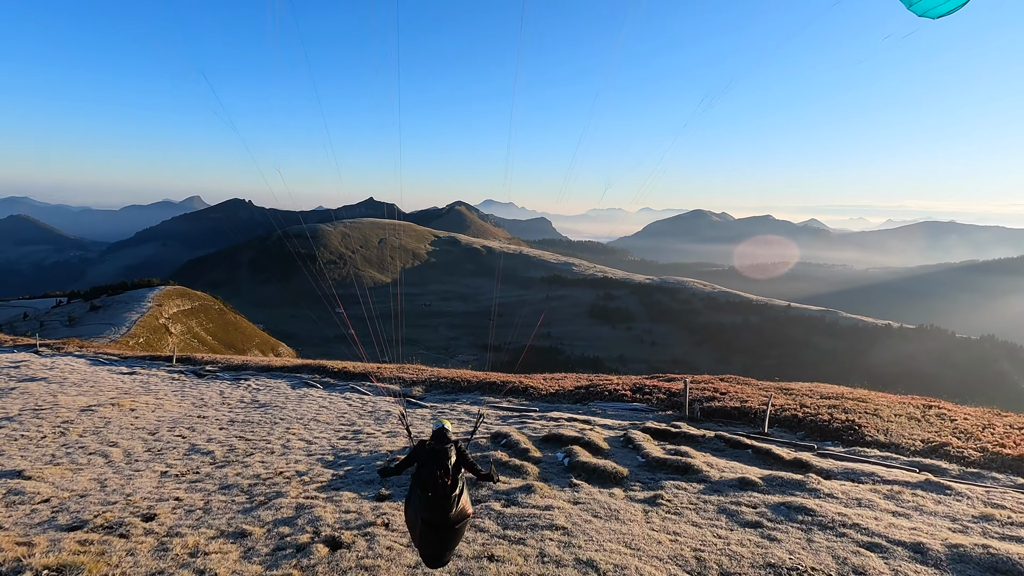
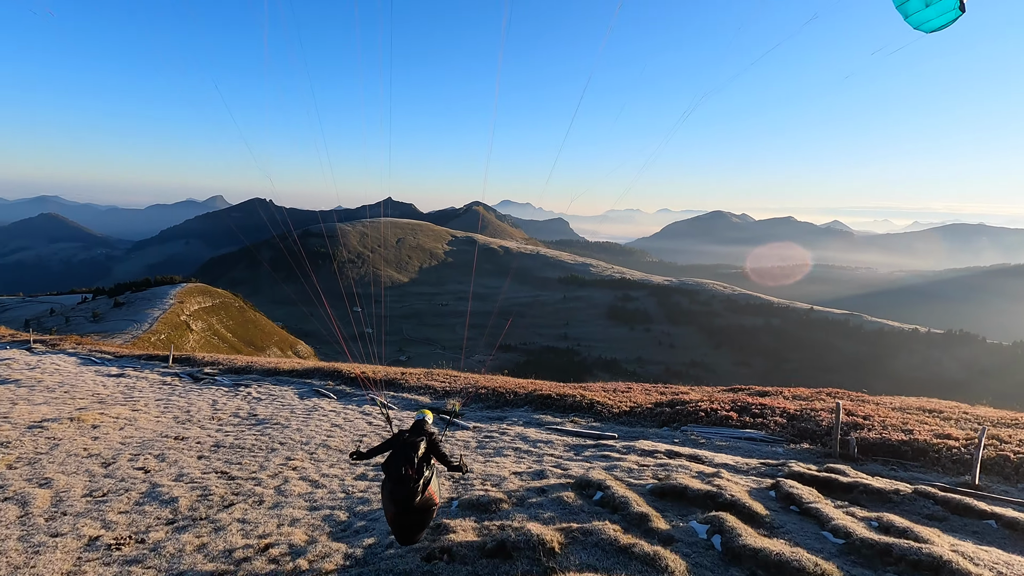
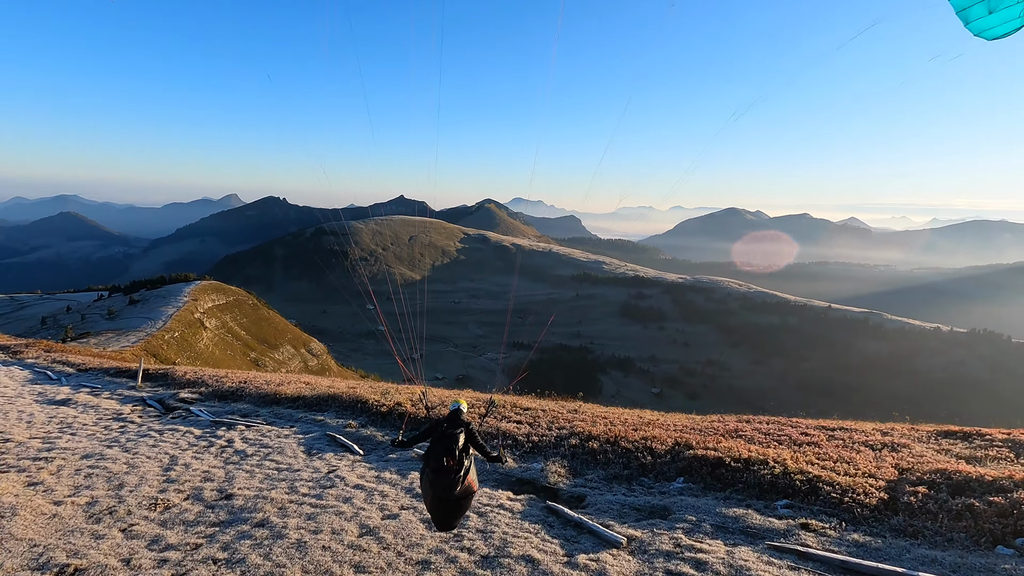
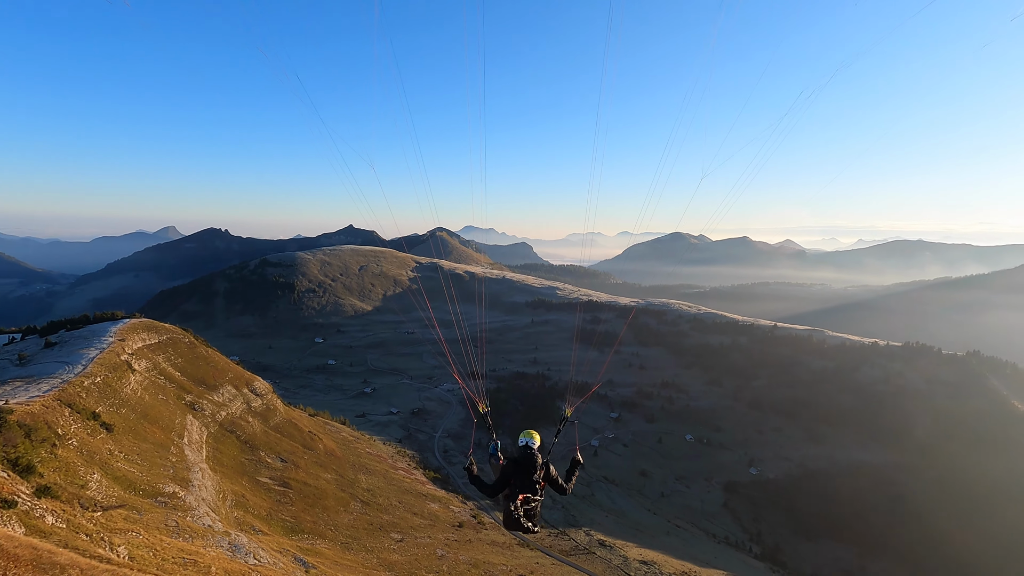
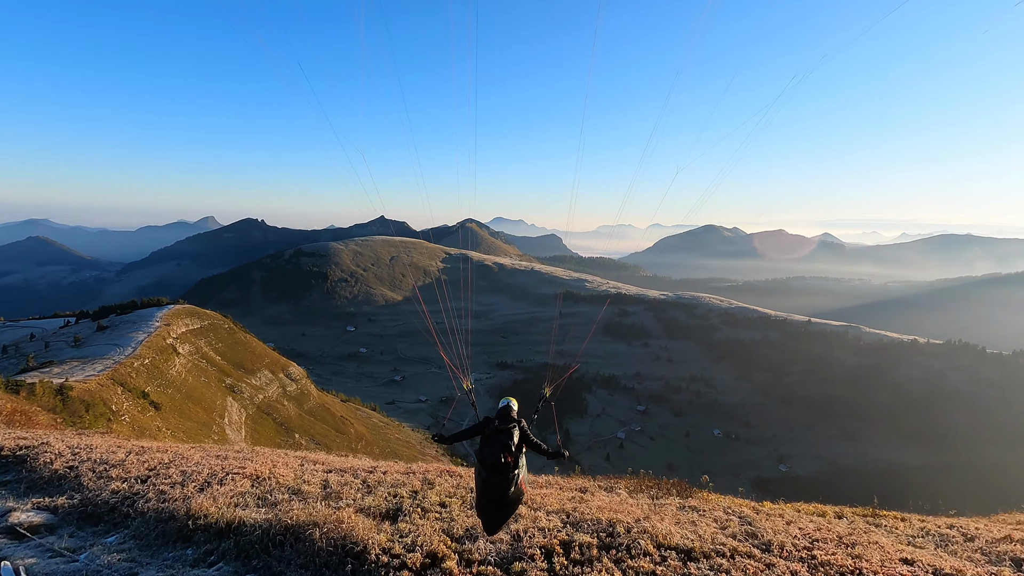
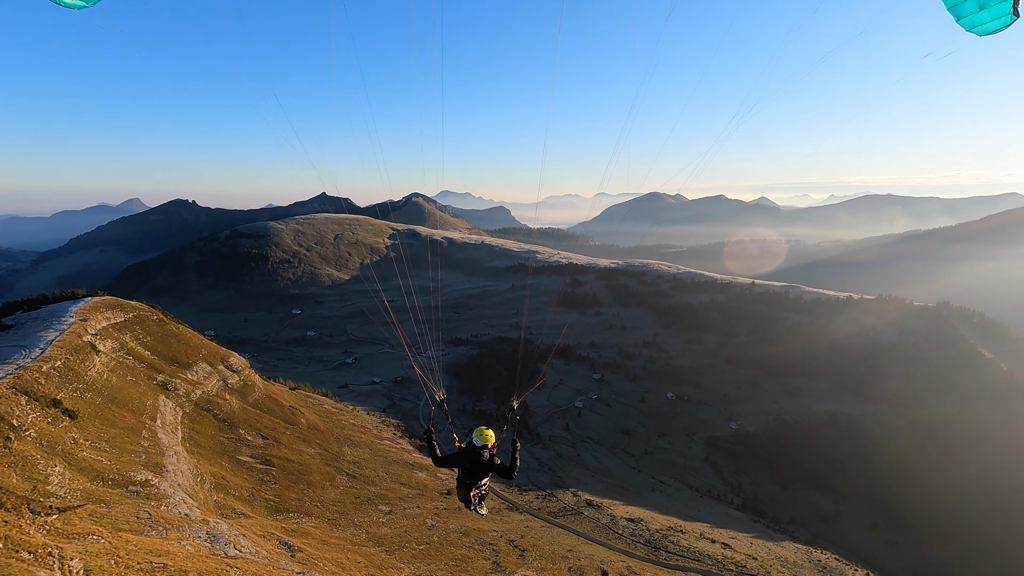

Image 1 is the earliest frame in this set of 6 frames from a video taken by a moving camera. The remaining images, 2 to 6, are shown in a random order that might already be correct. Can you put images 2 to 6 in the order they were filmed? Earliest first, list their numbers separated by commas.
2, 3, 5, 4, 6
